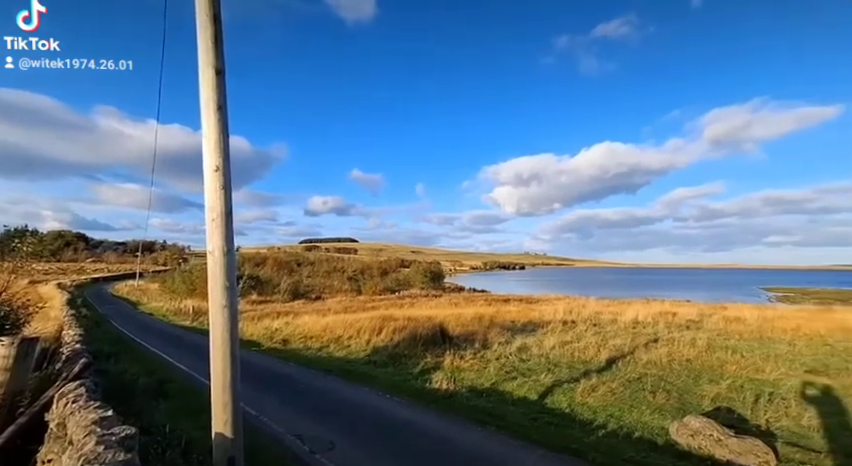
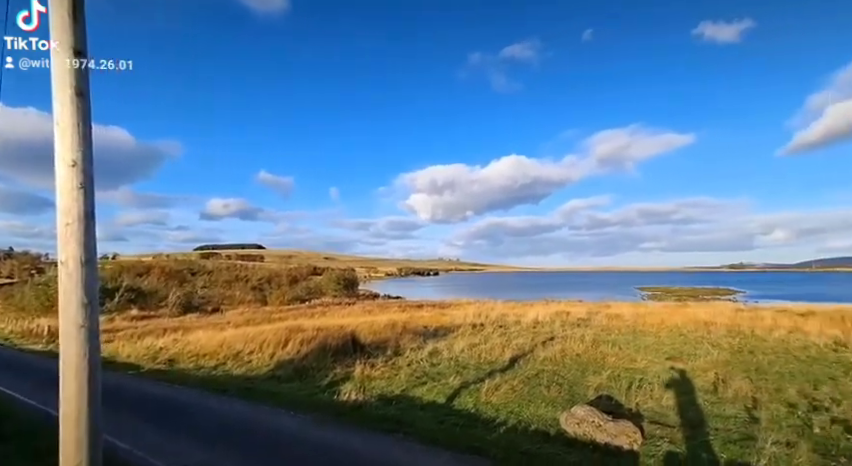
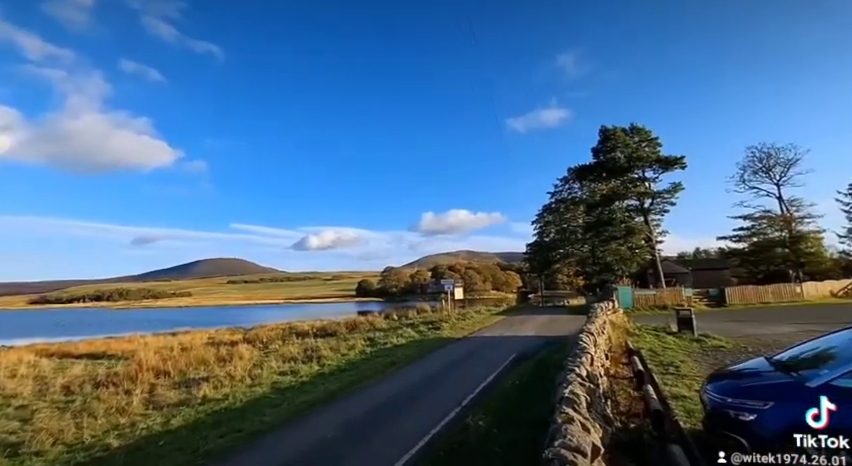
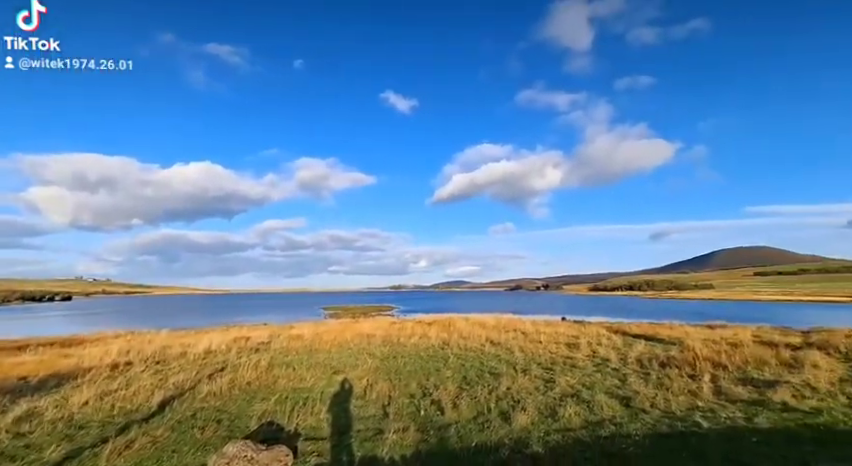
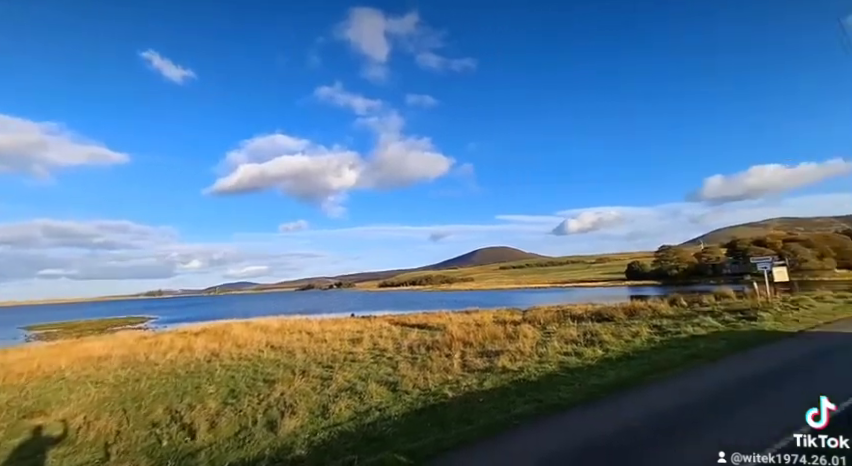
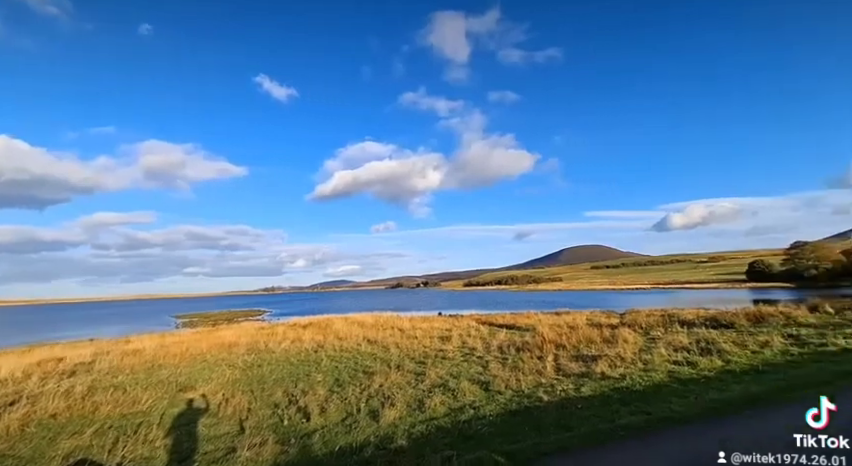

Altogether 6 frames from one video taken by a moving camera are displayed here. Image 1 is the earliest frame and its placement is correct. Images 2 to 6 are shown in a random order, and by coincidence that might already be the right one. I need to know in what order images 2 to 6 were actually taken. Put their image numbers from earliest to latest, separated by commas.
2, 4, 6, 5, 3
